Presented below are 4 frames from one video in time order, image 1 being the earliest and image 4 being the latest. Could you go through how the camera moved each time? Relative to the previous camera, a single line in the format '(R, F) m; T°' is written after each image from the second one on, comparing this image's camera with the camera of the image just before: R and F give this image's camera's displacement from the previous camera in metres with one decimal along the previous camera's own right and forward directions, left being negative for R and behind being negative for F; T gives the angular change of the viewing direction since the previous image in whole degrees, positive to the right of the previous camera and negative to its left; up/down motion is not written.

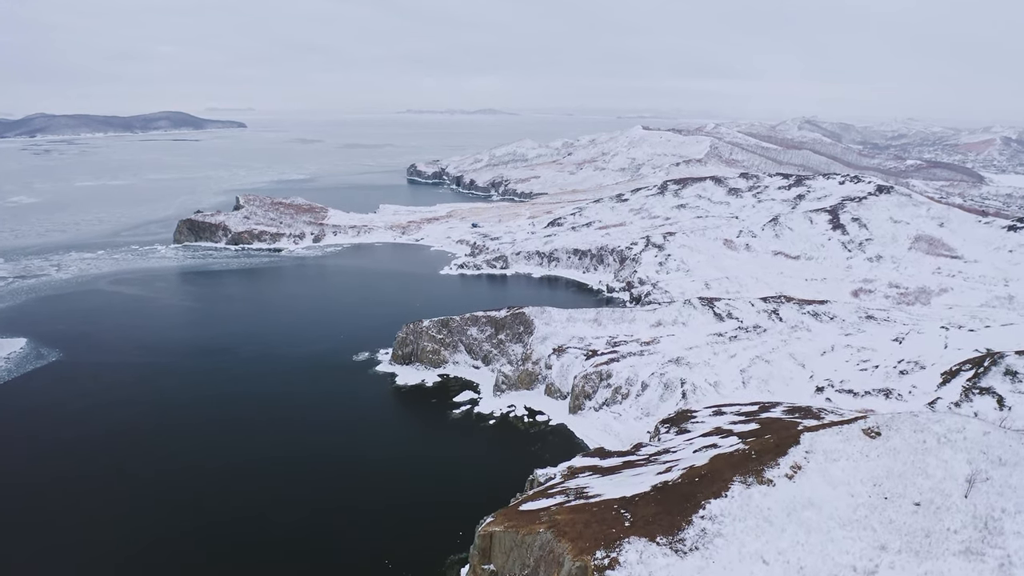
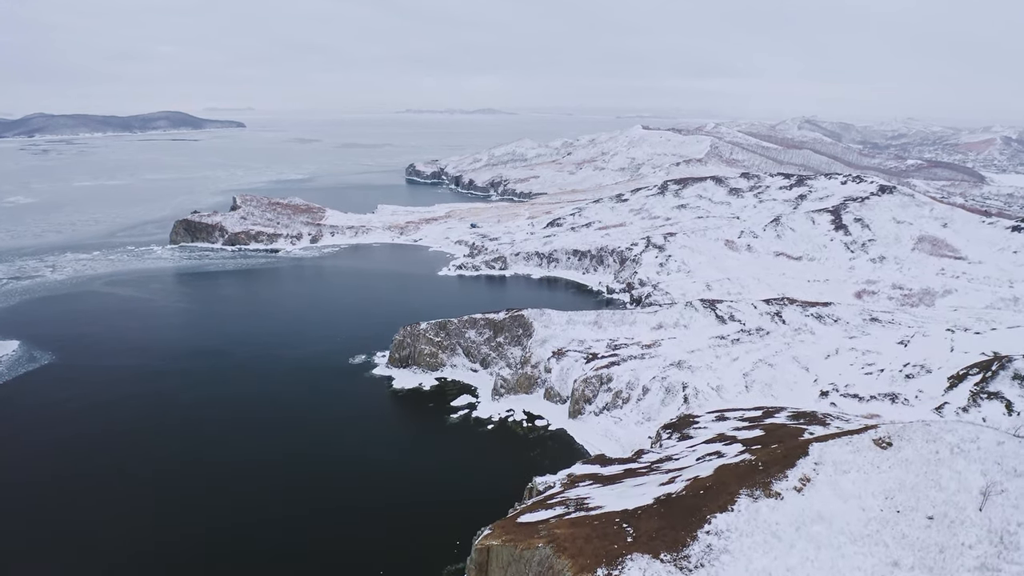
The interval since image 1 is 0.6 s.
(+0.1, +1.0) m; 0°
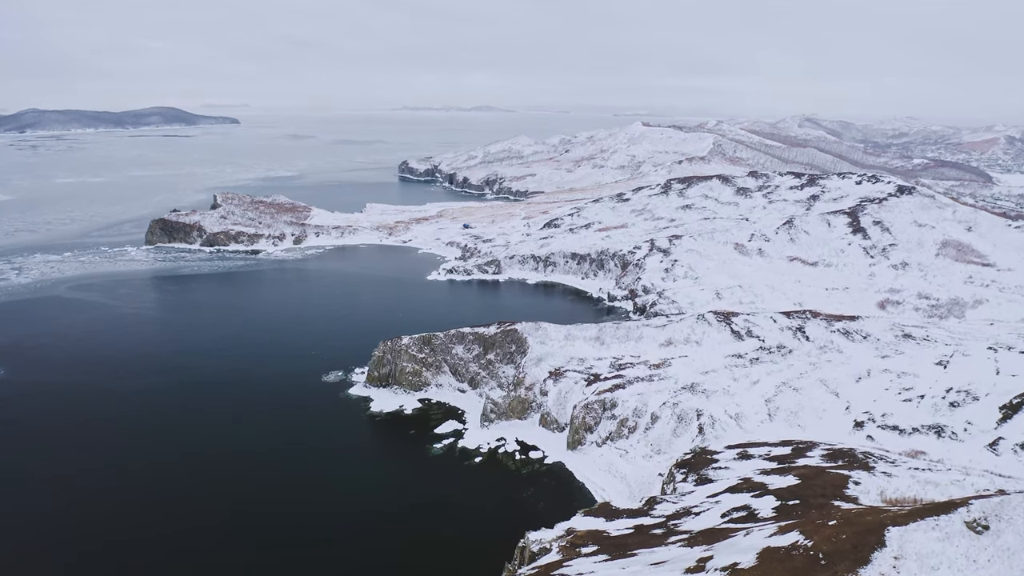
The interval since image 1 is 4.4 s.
(+0.6, +6.6) m; 0°
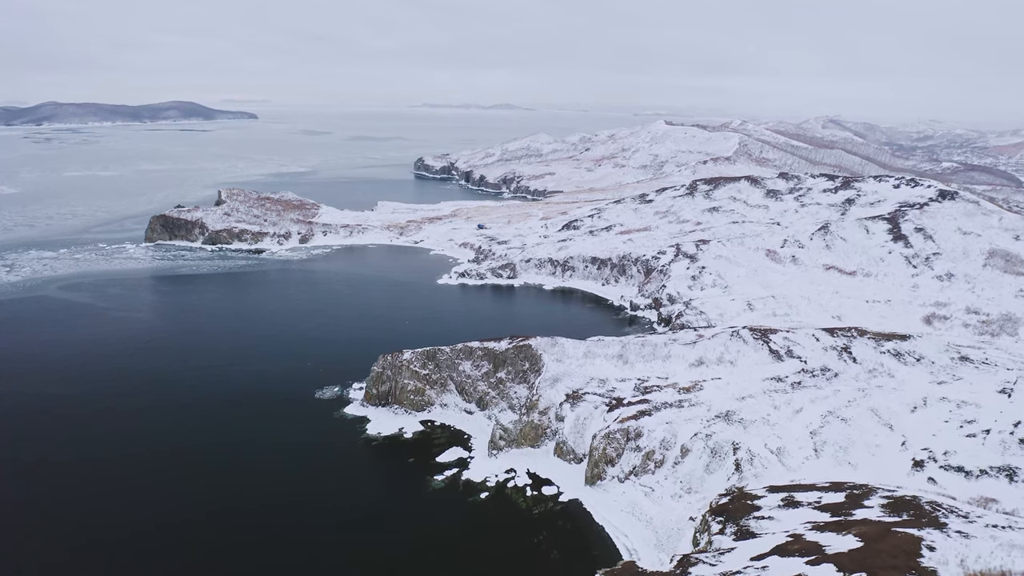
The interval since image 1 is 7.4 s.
(0.0, +5.1) m; -1°
